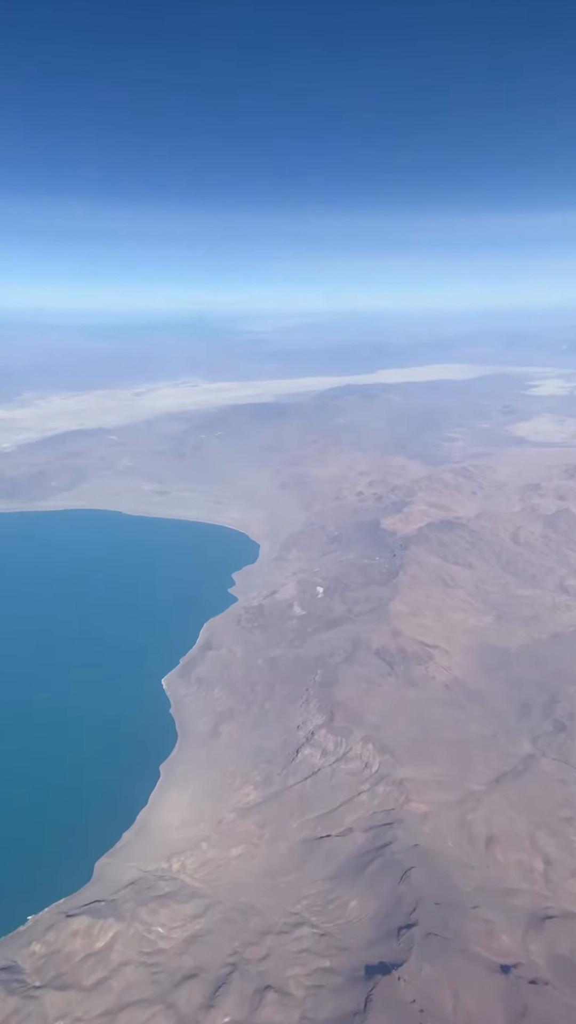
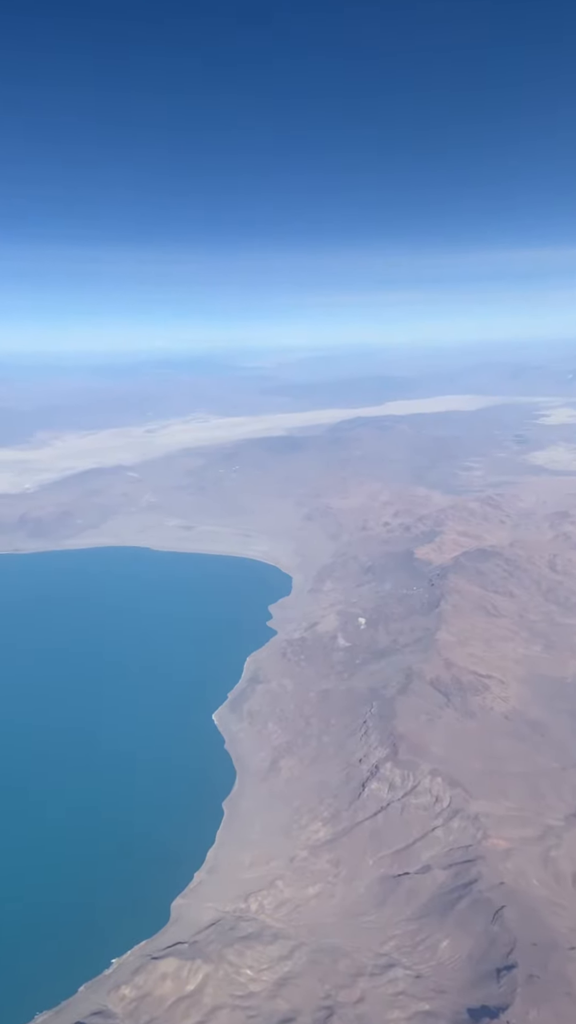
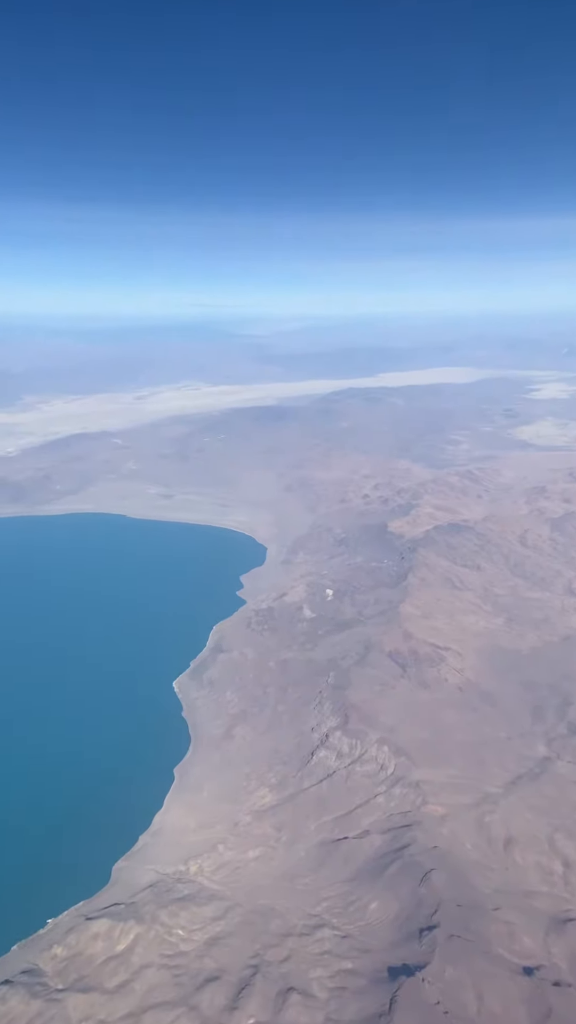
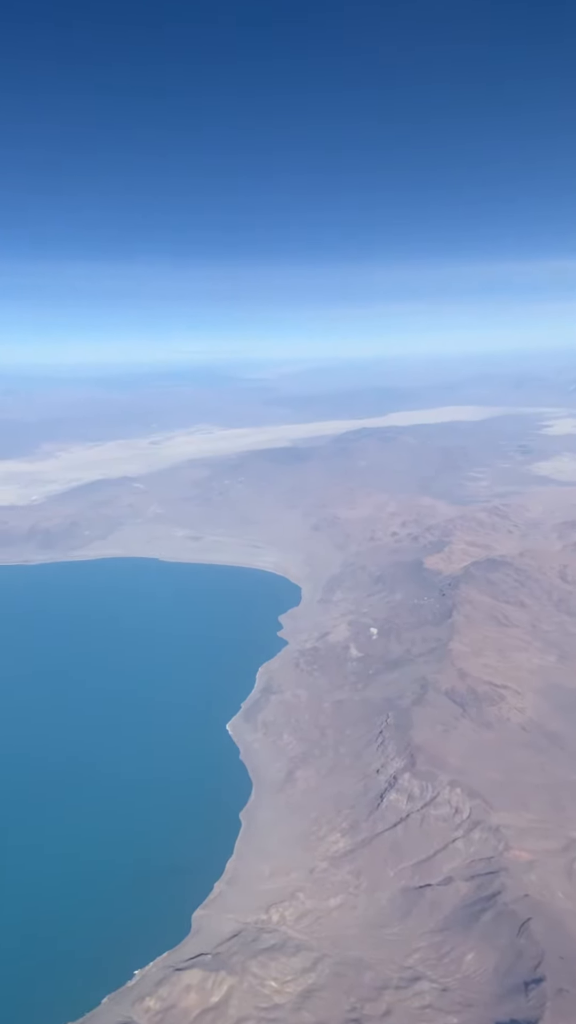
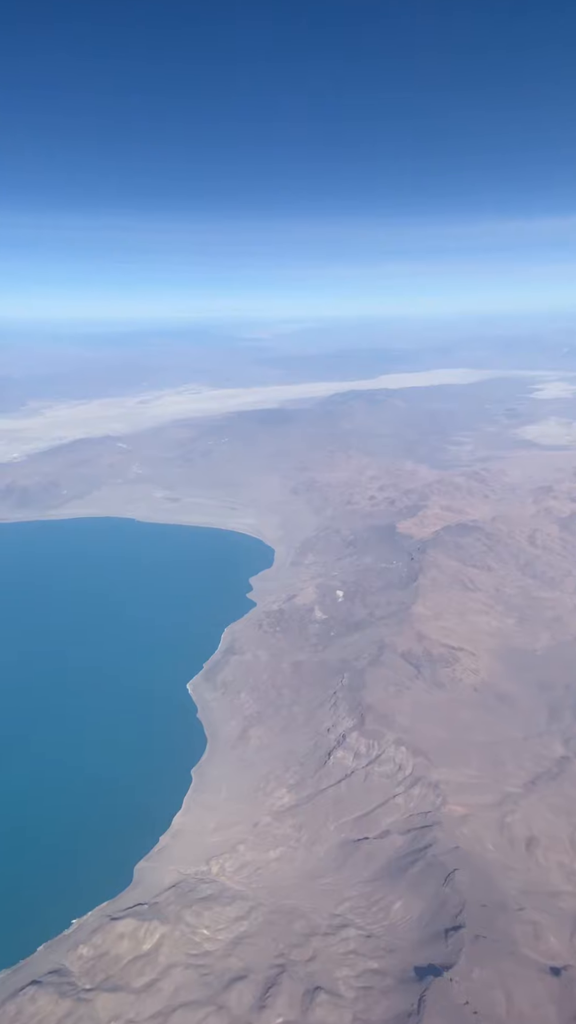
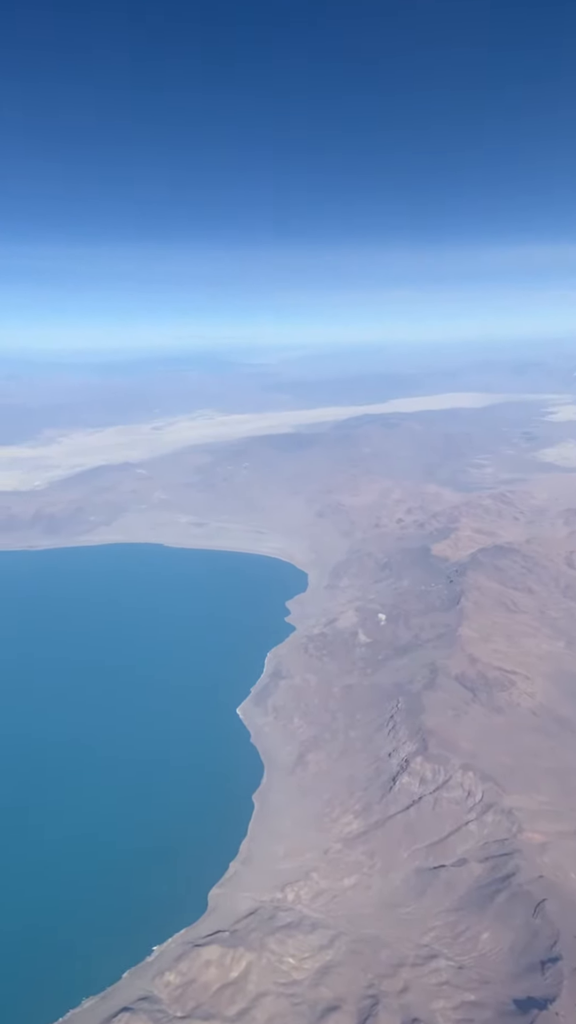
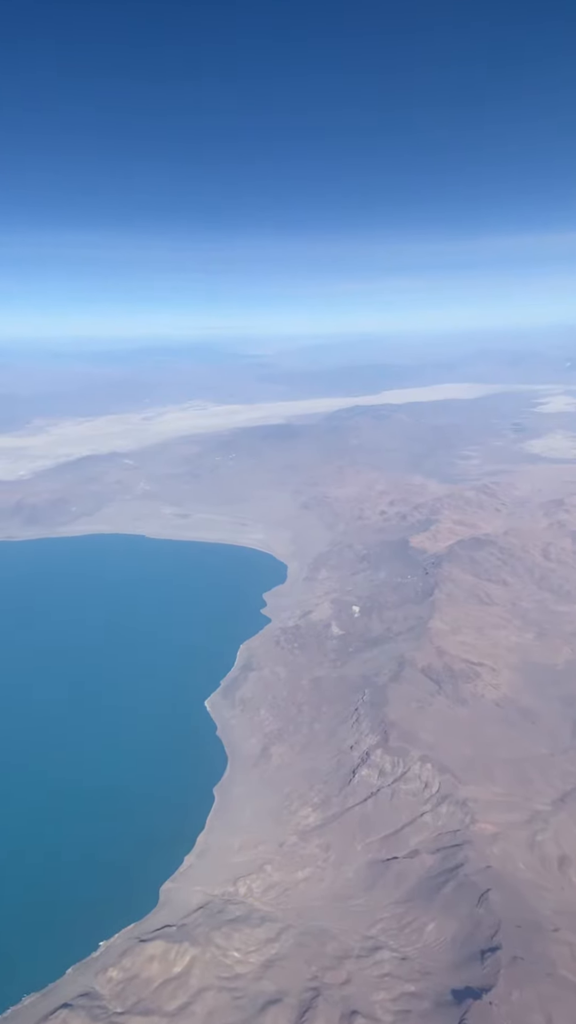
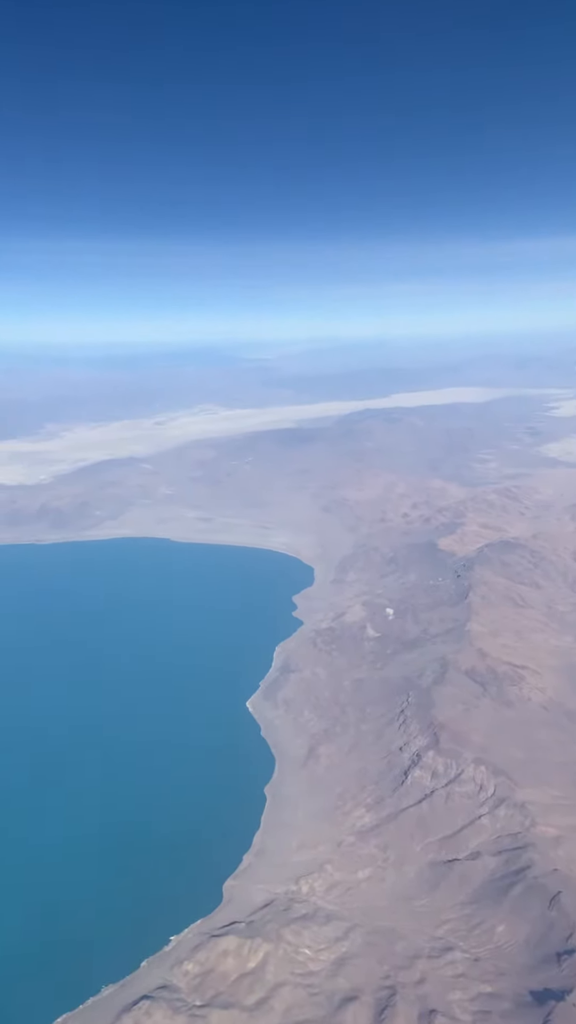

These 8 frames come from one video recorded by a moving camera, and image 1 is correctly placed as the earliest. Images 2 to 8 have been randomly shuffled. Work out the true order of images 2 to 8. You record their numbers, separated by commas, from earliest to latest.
3, 5, 7, 2, 4, 6, 8
